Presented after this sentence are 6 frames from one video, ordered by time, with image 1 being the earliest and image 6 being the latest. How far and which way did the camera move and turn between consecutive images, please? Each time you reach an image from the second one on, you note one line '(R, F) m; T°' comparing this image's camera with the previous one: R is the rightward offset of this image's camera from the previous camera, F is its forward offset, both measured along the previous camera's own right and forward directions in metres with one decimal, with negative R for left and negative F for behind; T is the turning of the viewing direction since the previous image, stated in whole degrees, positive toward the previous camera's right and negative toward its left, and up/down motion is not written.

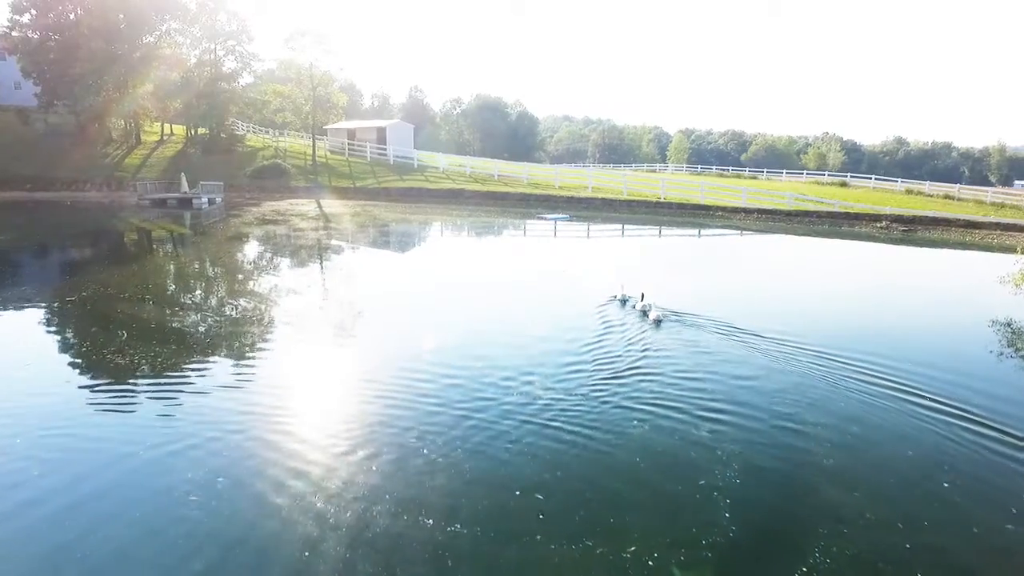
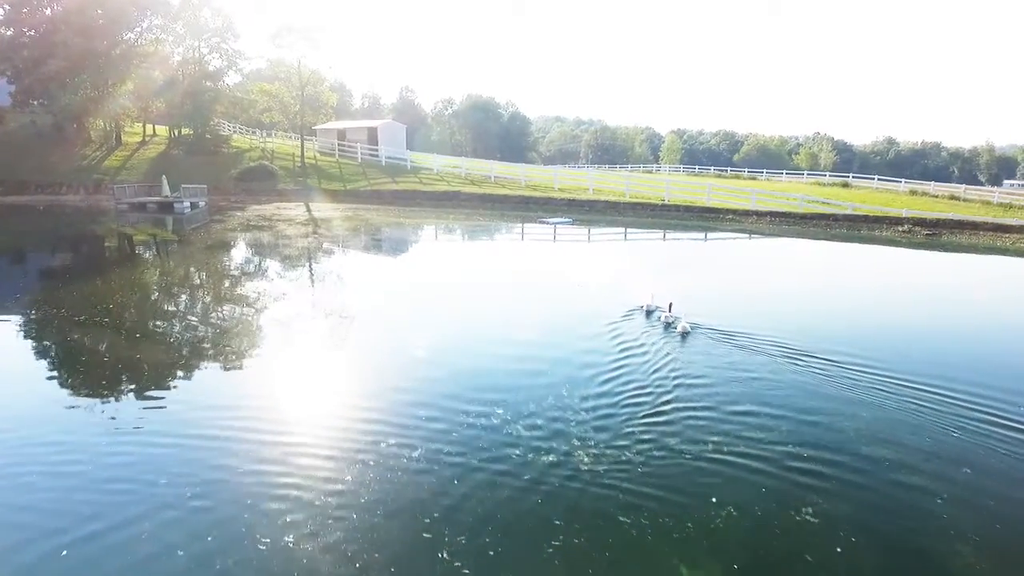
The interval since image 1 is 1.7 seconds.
(-0.3, +1.2) m; +1°
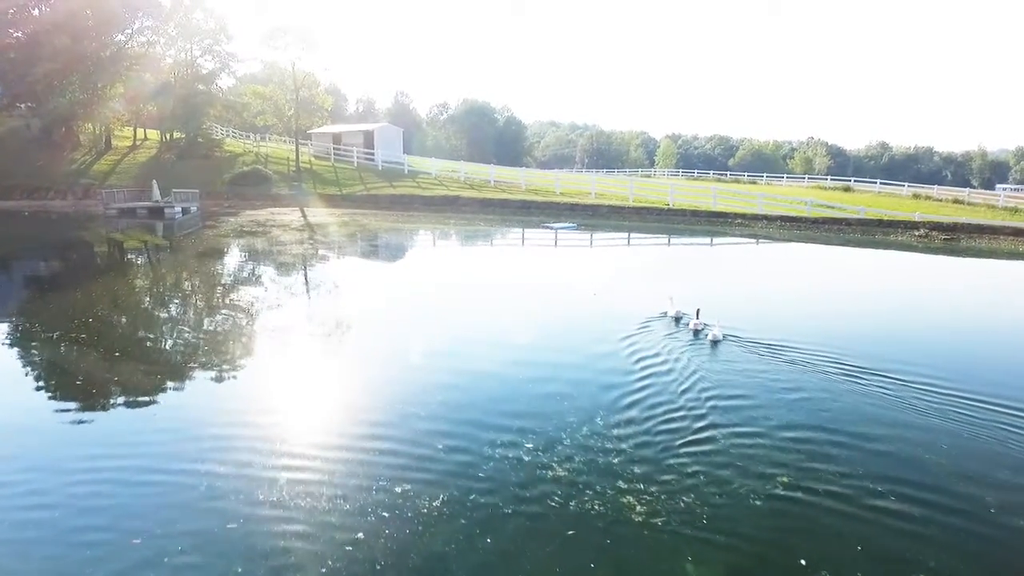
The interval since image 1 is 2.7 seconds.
(-0.3, +0.7) m; 0°
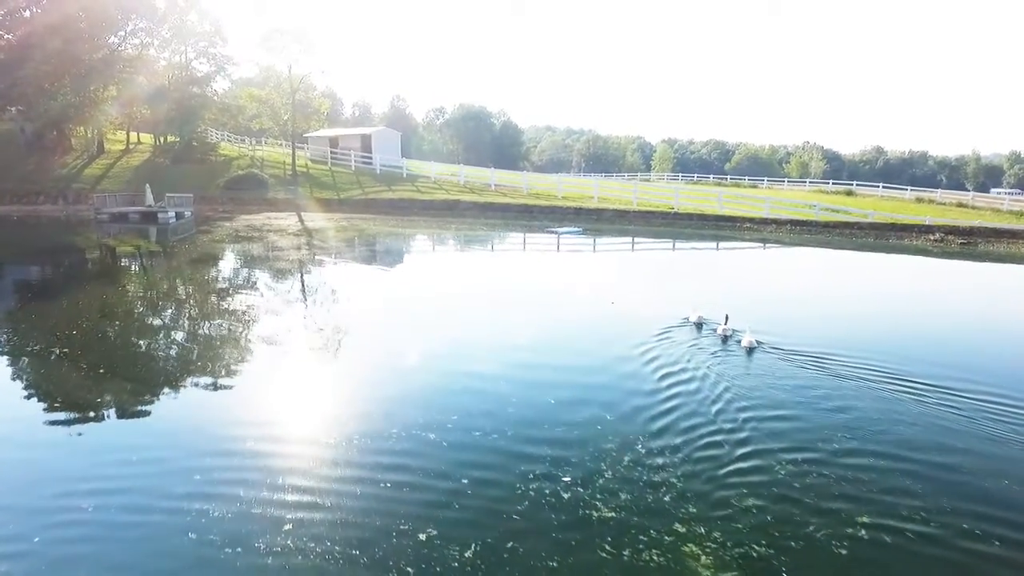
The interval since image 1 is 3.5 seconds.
(-0.2, +0.6) m; 0°
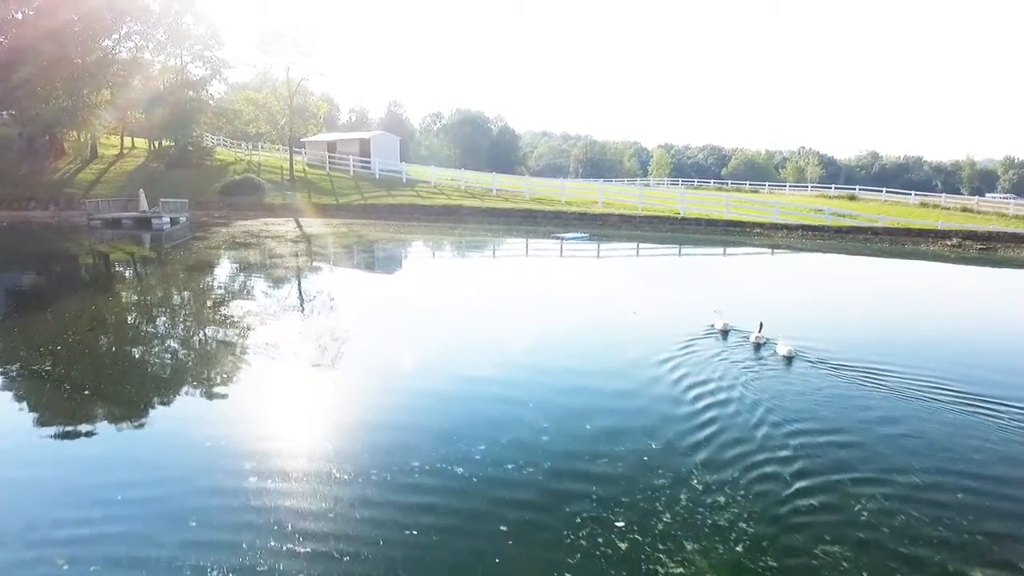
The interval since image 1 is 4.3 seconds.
(-0.3, +0.5) m; 0°
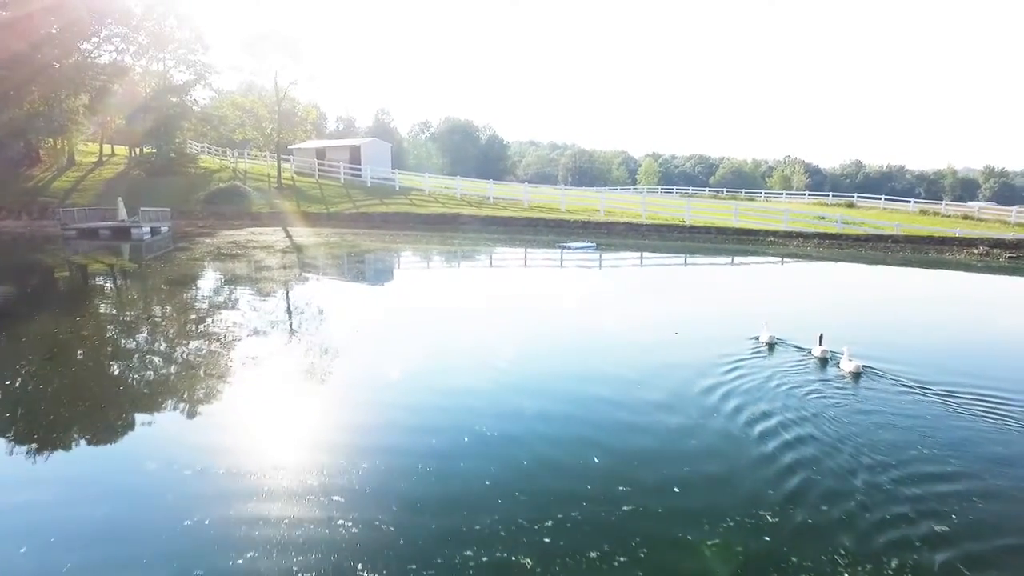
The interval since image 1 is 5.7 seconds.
(-0.5, +1.1) m; +1°
